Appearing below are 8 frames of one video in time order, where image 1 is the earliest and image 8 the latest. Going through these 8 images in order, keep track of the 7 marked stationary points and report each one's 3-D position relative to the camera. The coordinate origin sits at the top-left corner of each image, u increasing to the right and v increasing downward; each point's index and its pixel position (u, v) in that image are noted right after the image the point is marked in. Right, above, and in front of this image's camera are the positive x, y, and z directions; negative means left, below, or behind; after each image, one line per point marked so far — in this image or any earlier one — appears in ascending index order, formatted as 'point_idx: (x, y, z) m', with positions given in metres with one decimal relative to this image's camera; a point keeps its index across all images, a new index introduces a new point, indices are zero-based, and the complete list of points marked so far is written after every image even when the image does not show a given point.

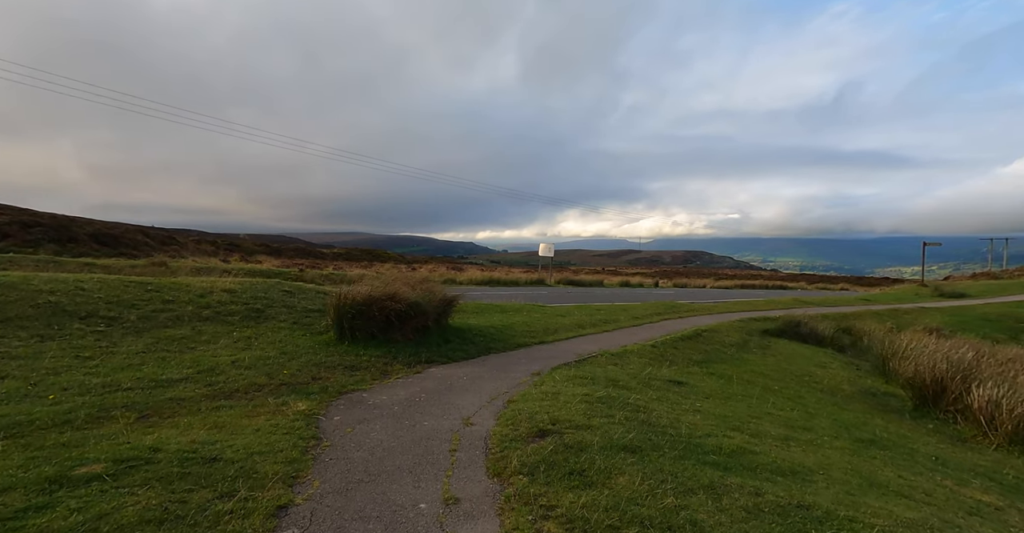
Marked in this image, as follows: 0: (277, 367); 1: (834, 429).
0: (-3.5, -1.5, +7.9) m
1: (+4.5, -2.3, +7.2) m
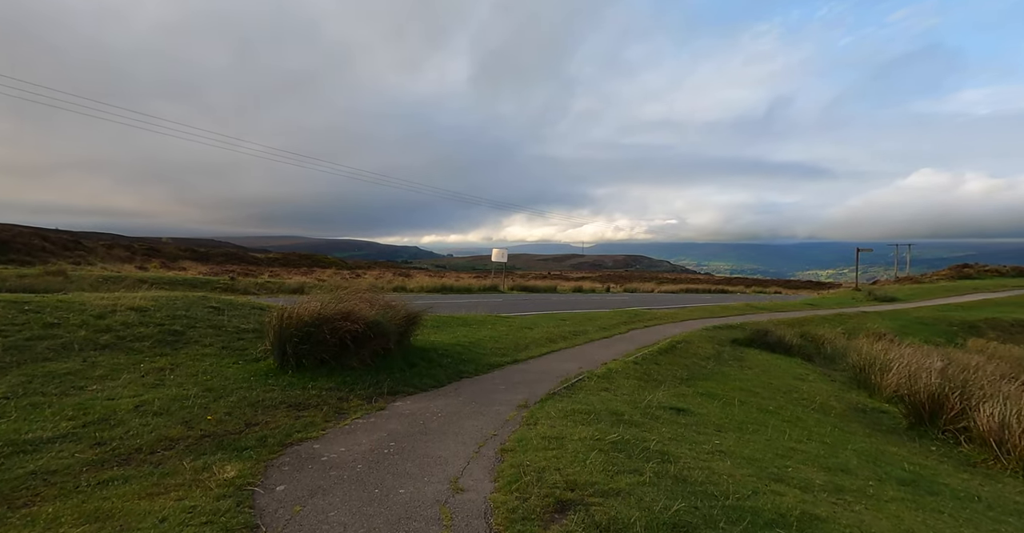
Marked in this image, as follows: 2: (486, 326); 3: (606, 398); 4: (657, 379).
0: (-3.7, -1.7, +6.1) m
1: (+4.3, -2.4, +6.4) m
2: (-0.7, -1.7, +14.3) m
3: (+1.4, -1.9, +7.6) m
4: (+2.9, -2.2, +10.4) m
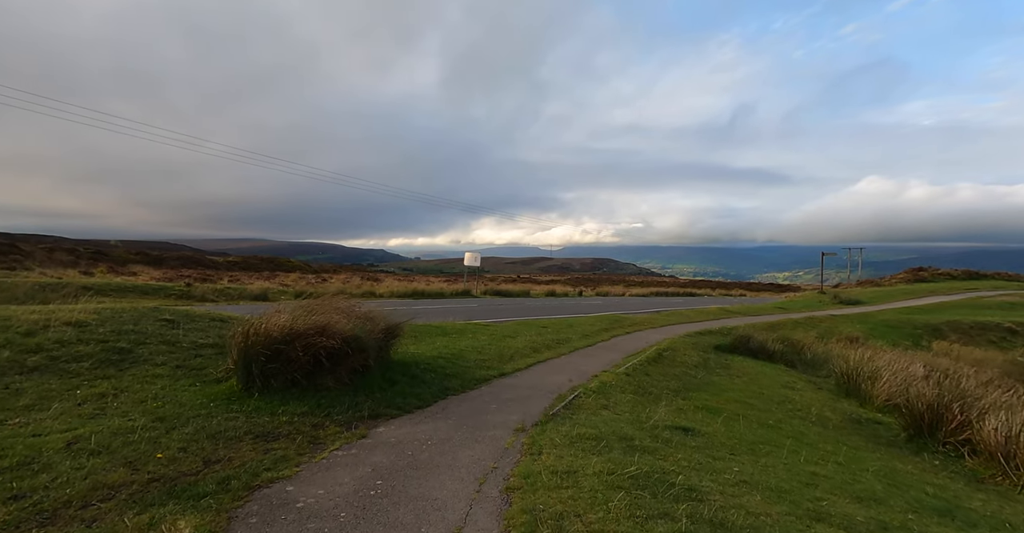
0: (-3.7, -1.8, +5.2) m
1: (+4.3, -2.5, +5.9) m
2: (-1.2, -1.8, +13.6) m
3: (+1.3, -2.0, +7.0) m
4: (+2.6, -2.4, +9.9) m
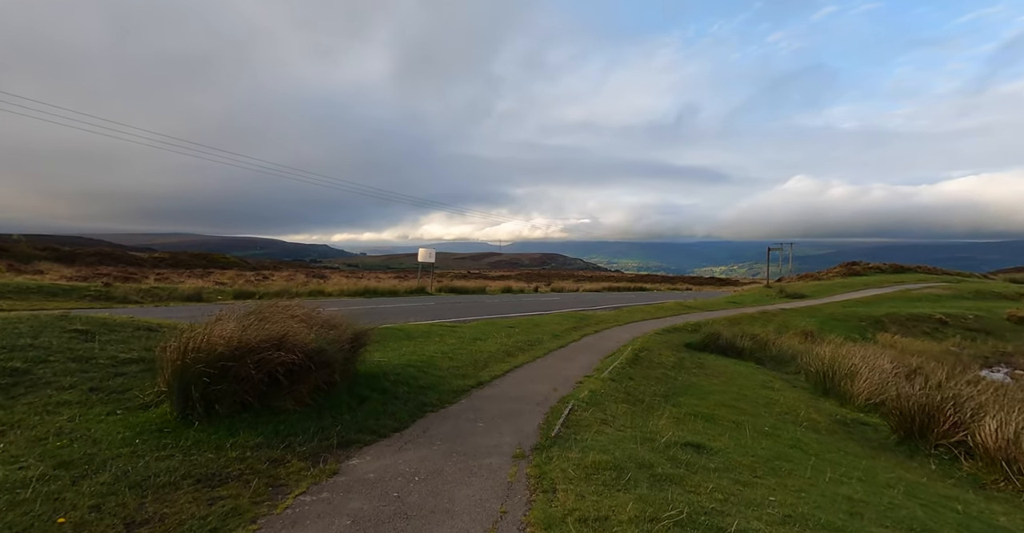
0: (-3.5, -1.8, +3.9) m
1: (+4.4, -2.5, +5.4) m
2: (-1.9, -1.8, +12.5) m
3: (+1.2, -2.0, +6.2) m
4: (+2.3, -2.3, +9.2) m
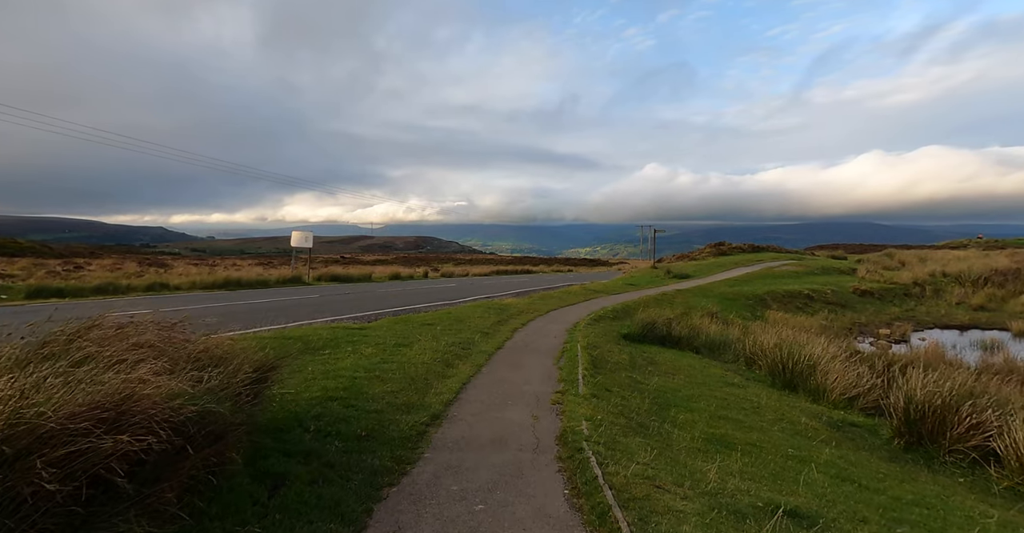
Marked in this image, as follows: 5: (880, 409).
0: (-2.6, -1.9, +0.7) m
1: (+4.7, -2.4, +4.1) m
2: (-3.0, -1.6, +9.4) m
3: (+1.5, -2.0, +4.1) m
4: (+1.8, -2.1, +7.2) m
5: (+7.1, -2.8, +10.1) m
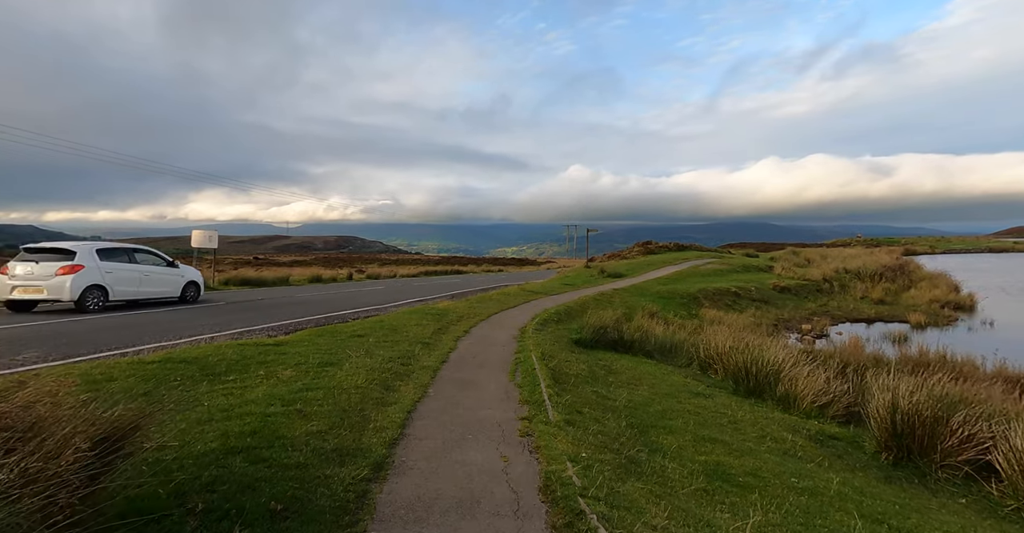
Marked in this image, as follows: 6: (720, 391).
0: (-2.0, -2.0, -1.0) m
1: (+4.7, -2.4, +3.3) m
2: (-3.7, -1.6, +7.5) m
3: (+1.5, -2.0, +2.9) m
4: (+1.4, -2.2, +6.0) m
5: (+6.2, -2.8, +9.6) m
6: (+4.4, -2.6, +11.0) m
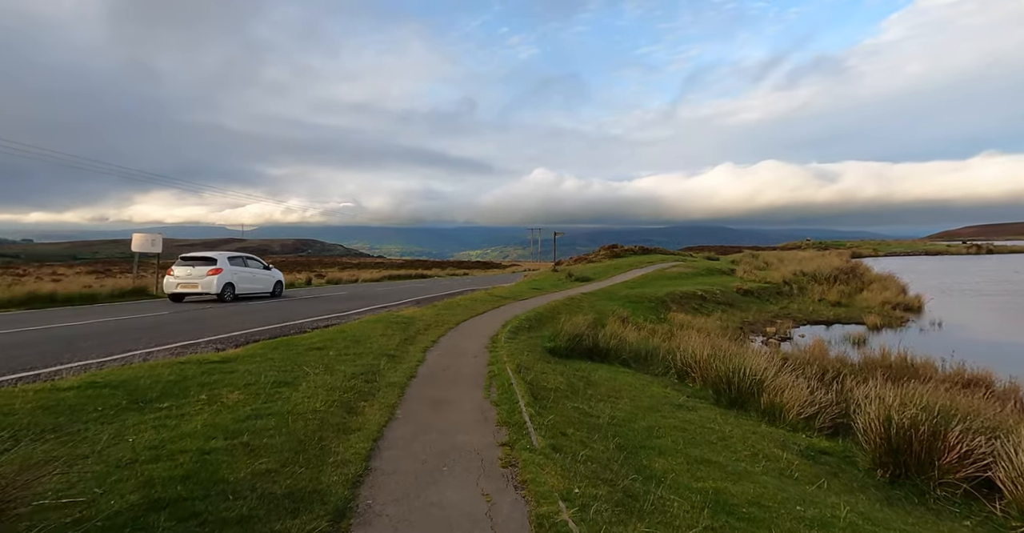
0: (-1.7, -2.1, -1.9) m
1: (+4.7, -2.5, +2.9) m
2: (-4.0, -1.8, +6.6) m
3: (+1.6, -2.1, +2.3) m
4: (+1.2, -2.3, +5.4) m
5: (+5.8, -2.9, +9.3) m
6: (+3.9, -2.7, +10.6) m
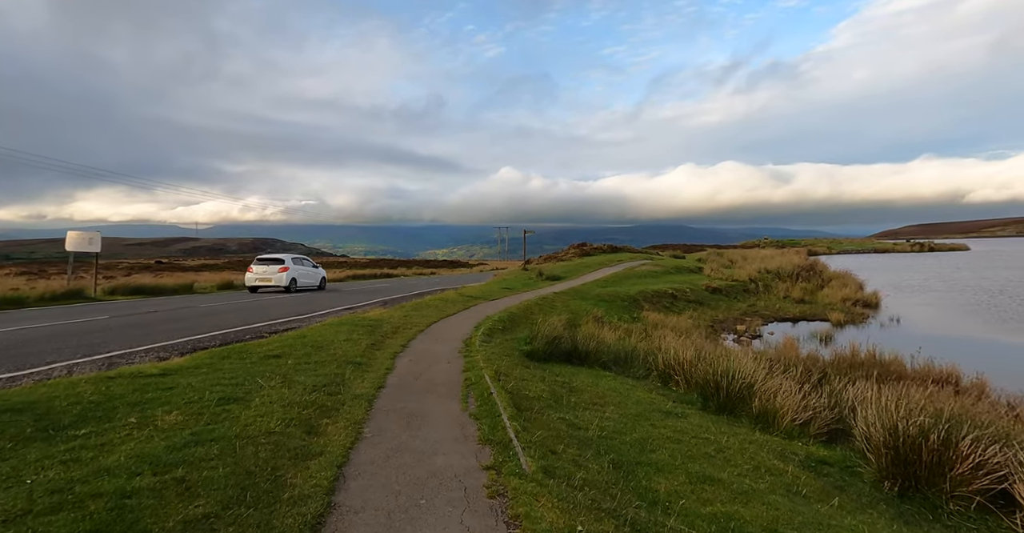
0: (-1.4, -2.1, -2.7) m
1: (+4.8, -2.5, +2.5) m
2: (-4.1, -1.8, +5.6) m
3: (+1.7, -2.1, +1.6) m
4: (+1.1, -2.3, +4.7) m
5: (+5.4, -2.9, +8.9) m
6: (+3.4, -2.7, +10.0) m
